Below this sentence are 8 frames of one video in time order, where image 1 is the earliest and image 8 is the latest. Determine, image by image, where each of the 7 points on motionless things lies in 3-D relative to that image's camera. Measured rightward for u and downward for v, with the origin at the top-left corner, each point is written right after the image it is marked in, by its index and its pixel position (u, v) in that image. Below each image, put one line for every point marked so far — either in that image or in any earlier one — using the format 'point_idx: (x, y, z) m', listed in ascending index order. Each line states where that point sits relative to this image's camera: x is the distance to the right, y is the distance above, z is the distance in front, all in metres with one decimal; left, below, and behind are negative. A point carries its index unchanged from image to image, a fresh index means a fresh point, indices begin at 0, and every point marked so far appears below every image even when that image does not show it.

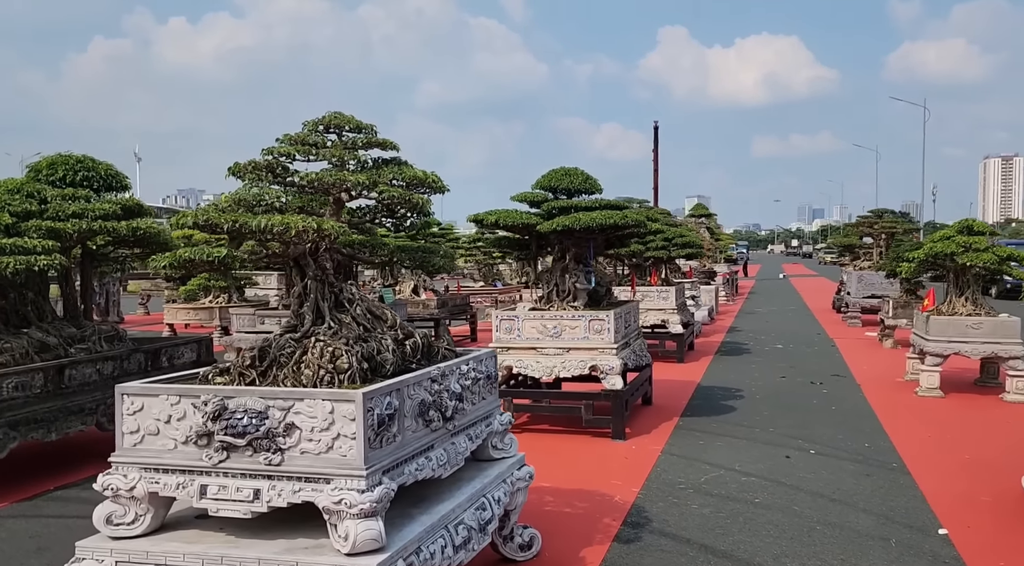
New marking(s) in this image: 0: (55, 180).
0: (-4.8, +1.1, +8.8) m
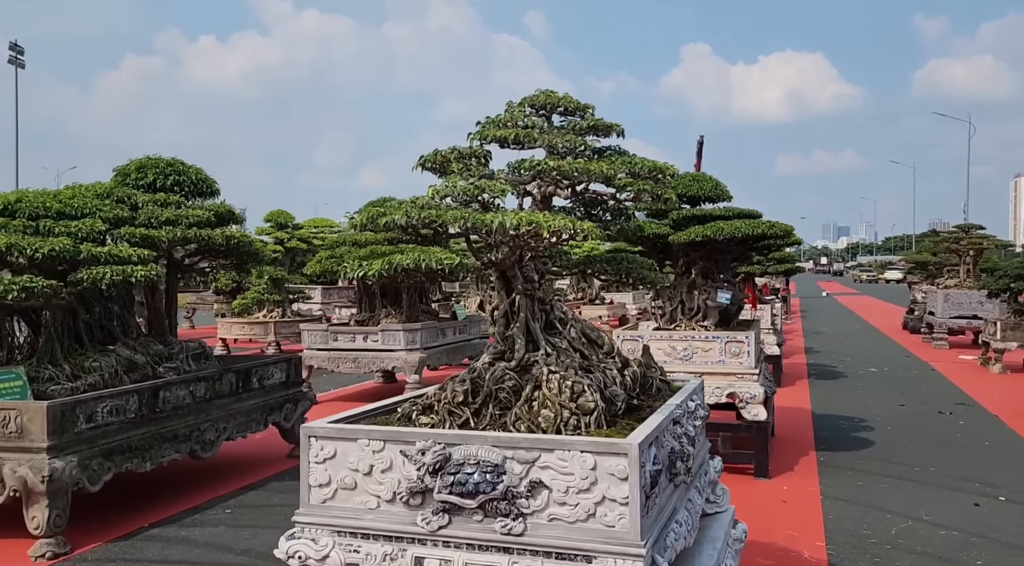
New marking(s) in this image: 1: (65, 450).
0: (-3.6, +1.0, +8.2) m
1: (-3.0, -1.1, +5.6) m
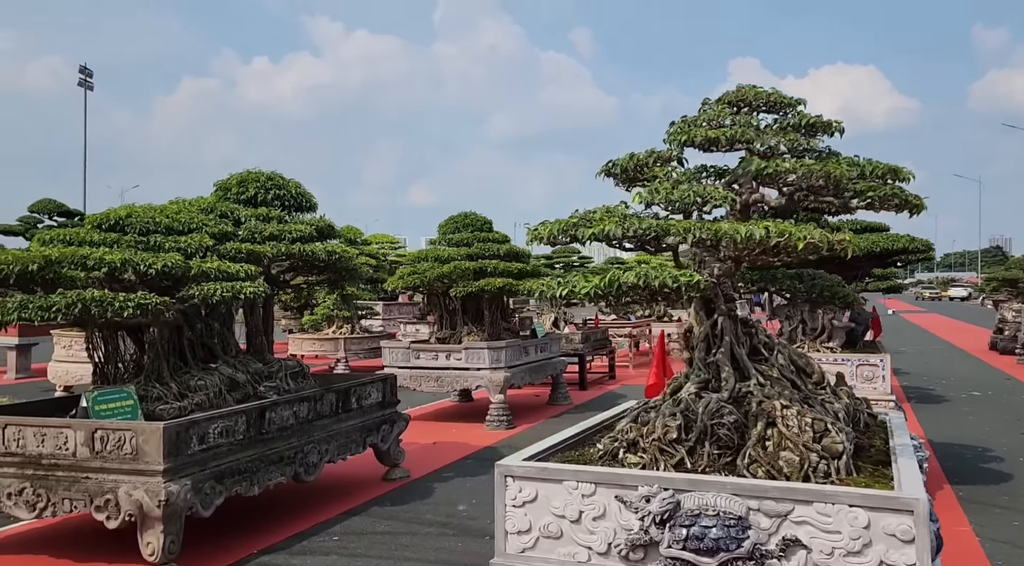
0: (-2.6, +0.8, +8.1) m
1: (-2.1, -1.2, +5.4) m
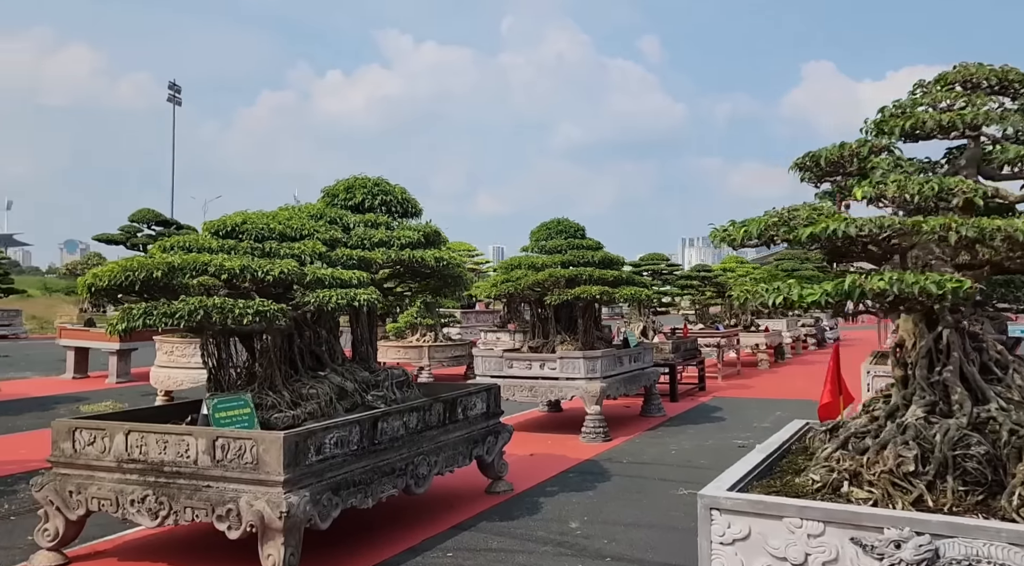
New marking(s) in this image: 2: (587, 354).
0: (-1.5, +0.7, +8.0) m
1: (-1.3, -1.3, +5.3) m
2: (+1.1, -1.1, +12.8) m
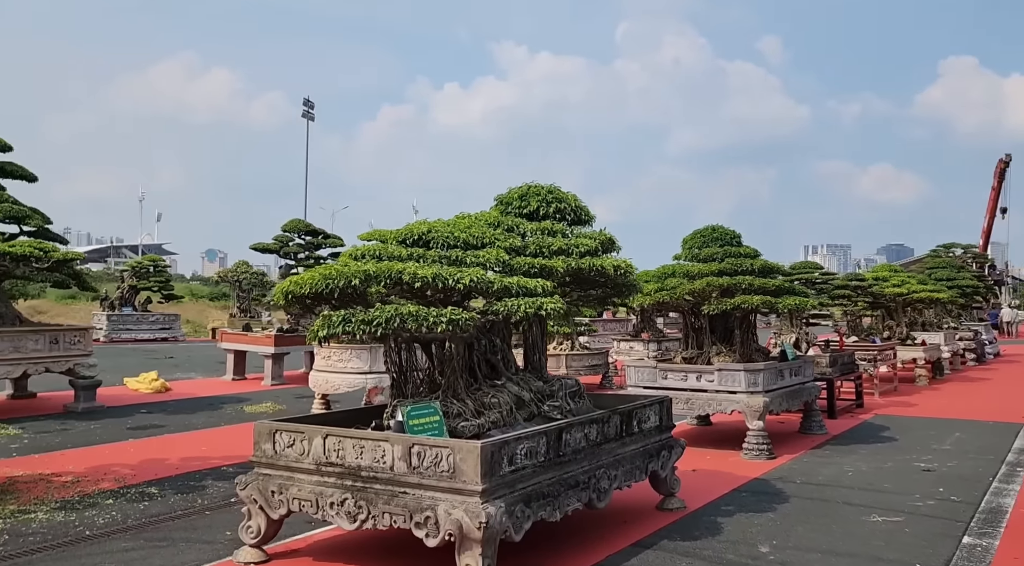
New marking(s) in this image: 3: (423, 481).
0: (+0.1, +0.7, +8.0) m
1: (-0.1, -1.3, +5.2) m
2: (+3.5, -1.2, +12.3) m
3: (-0.6, -1.3, +5.4) m
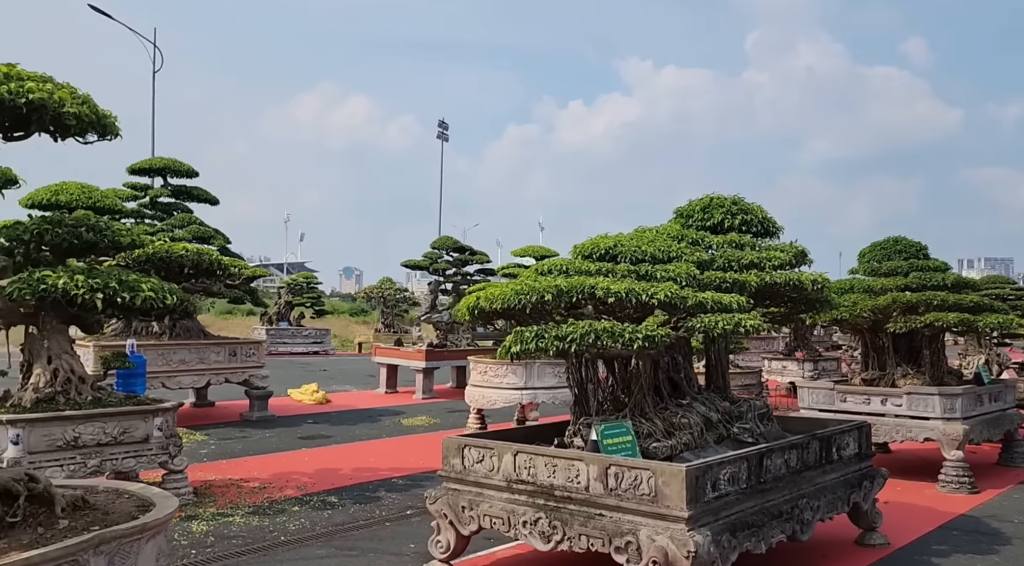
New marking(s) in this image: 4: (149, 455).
0: (+1.8, +0.5, +7.6) m
1: (+1.1, -1.4, +4.9) m
2: (+5.8, -1.5, +11.3) m
3: (+0.7, -1.4, +5.2) m
4: (-3.8, -1.8, +8.7) m
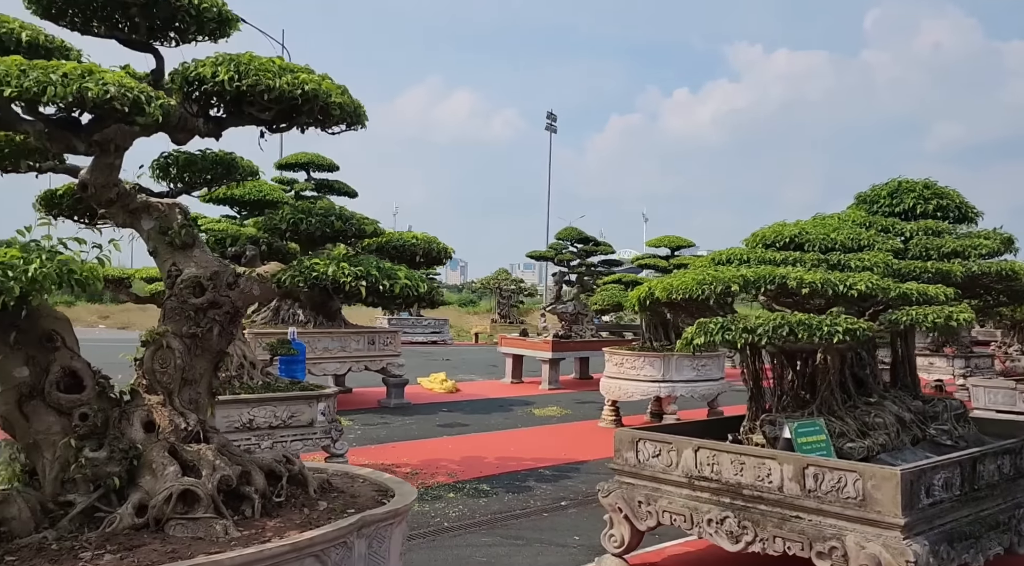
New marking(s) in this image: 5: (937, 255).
0: (+3.3, +0.6, +7.2) m
1: (+2.2, -1.3, +4.6) m
2: (+7.8, -1.4, +10.2) m
3: (+1.8, -1.3, +4.9) m
4: (-2.1, -1.7, +9.0) m
5: (+3.2, +0.2, +6.4) m
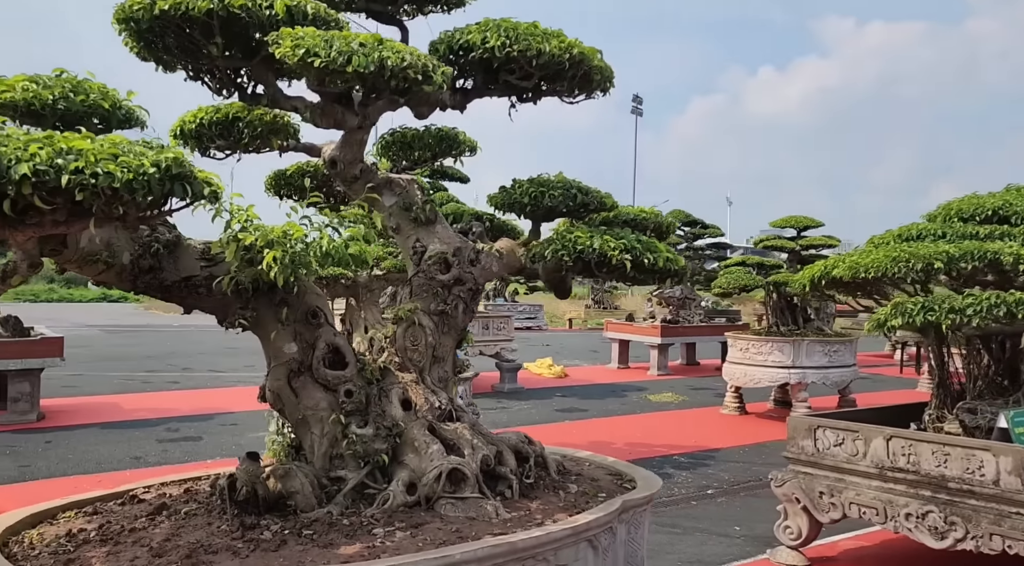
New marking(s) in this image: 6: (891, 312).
0: (+4.6, +0.8, +6.5) m
1: (+3.2, -1.2, +4.1) m
2: (+9.5, -1.1, +9.0) m
3: (+2.9, -1.2, +4.5) m
4: (-0.4, -1.5, +9.1) m
5: (+4.5, +0.4, +5.8) m
6: (+2.4, -0.2, +5.4) m
